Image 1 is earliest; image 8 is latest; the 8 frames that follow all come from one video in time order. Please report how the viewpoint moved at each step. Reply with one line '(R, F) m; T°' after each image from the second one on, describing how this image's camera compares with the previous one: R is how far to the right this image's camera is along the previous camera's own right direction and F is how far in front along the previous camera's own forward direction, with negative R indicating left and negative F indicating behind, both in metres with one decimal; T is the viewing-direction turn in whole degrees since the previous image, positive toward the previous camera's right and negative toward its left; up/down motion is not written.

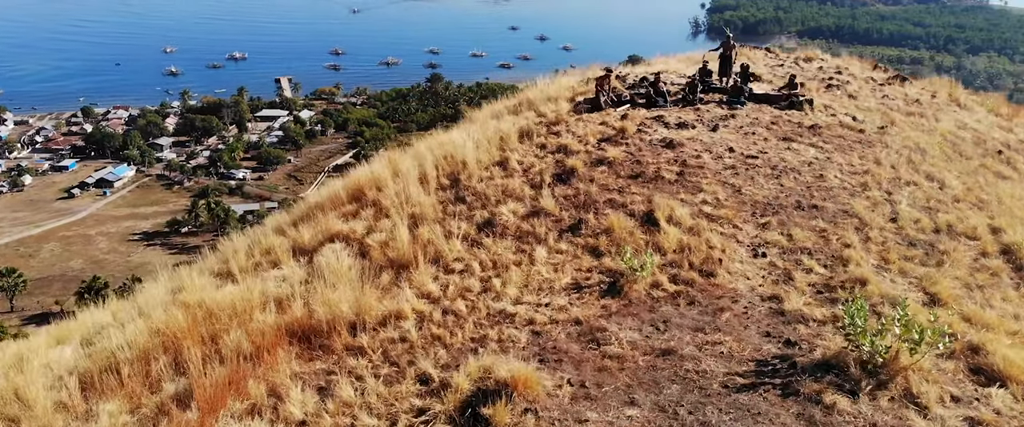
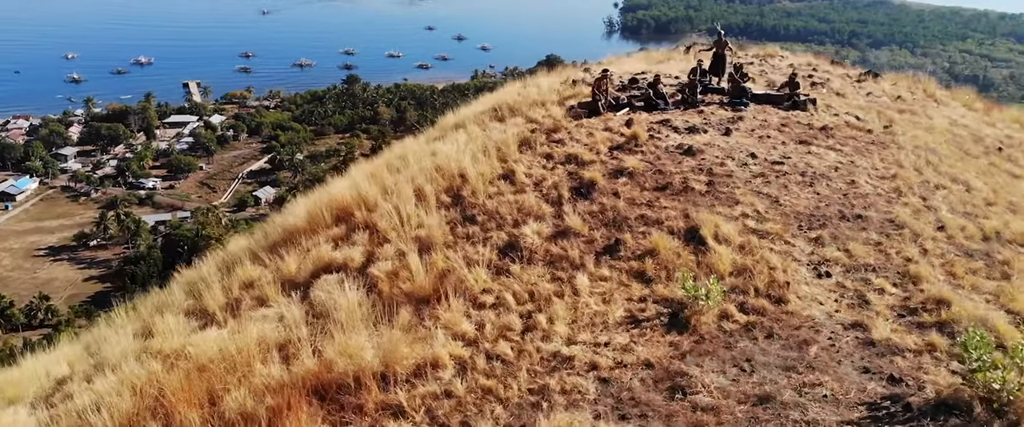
(-0.7, +0.8) m; +5°
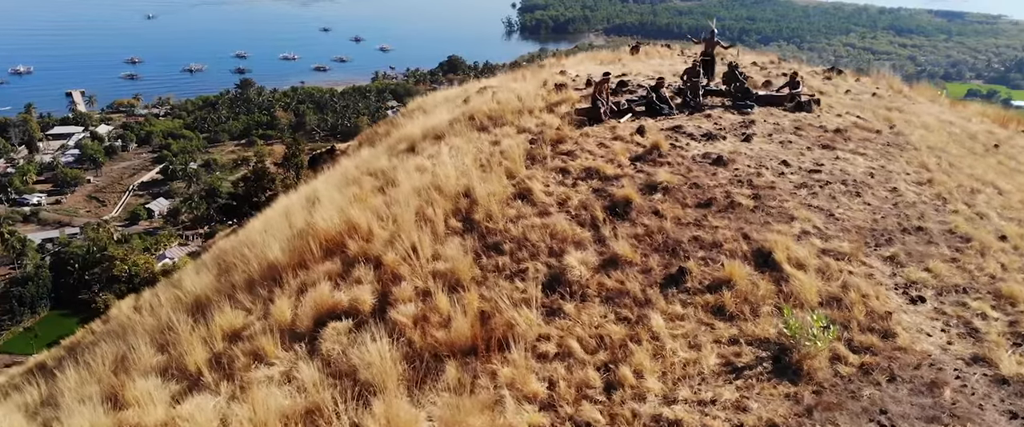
(-0.8, +0.9) m; +6°
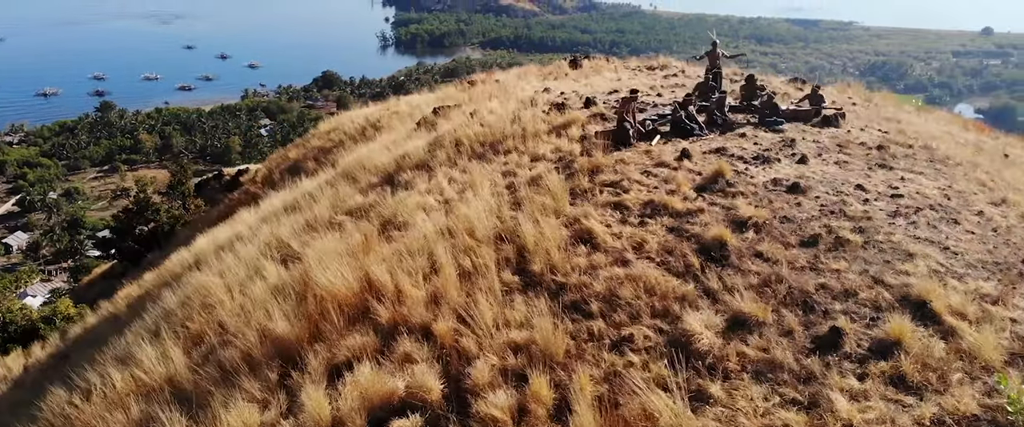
(-1.0, +1.2) m; +8°
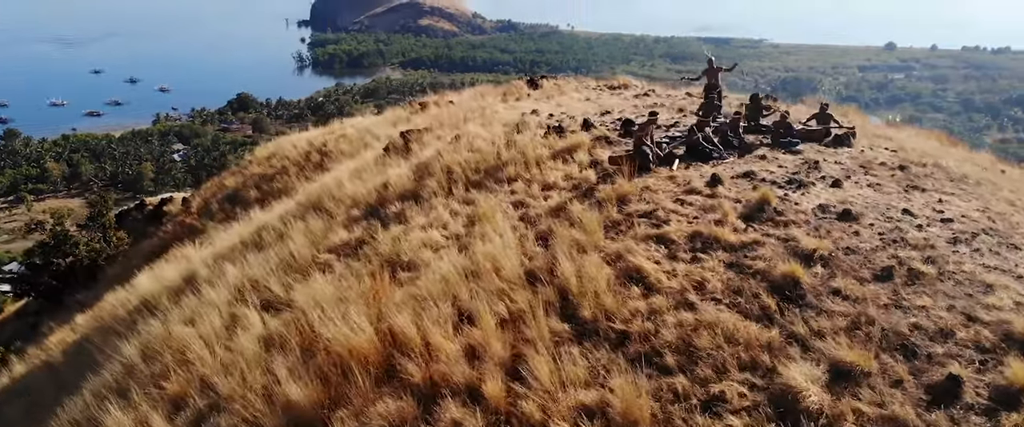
(-0.6, +0.6) m; +5°
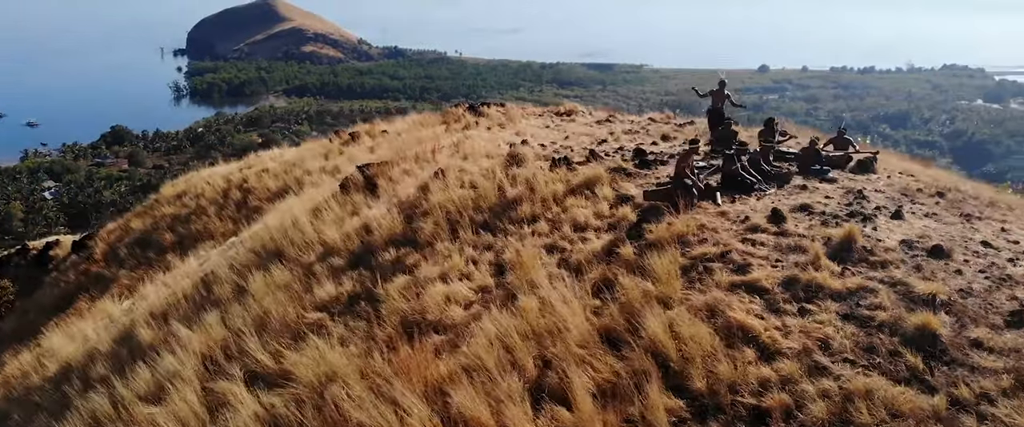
(-0.8, +0.8) m; +7°
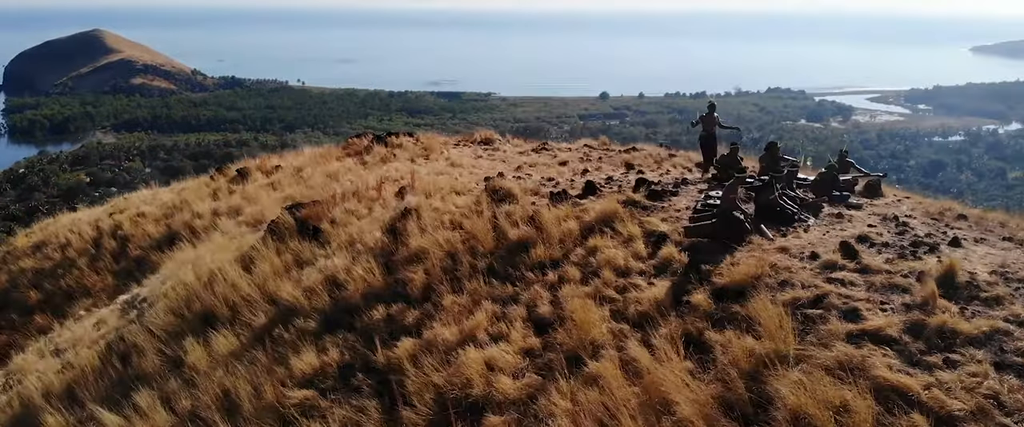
(-0.9, +0.9) m; +9°
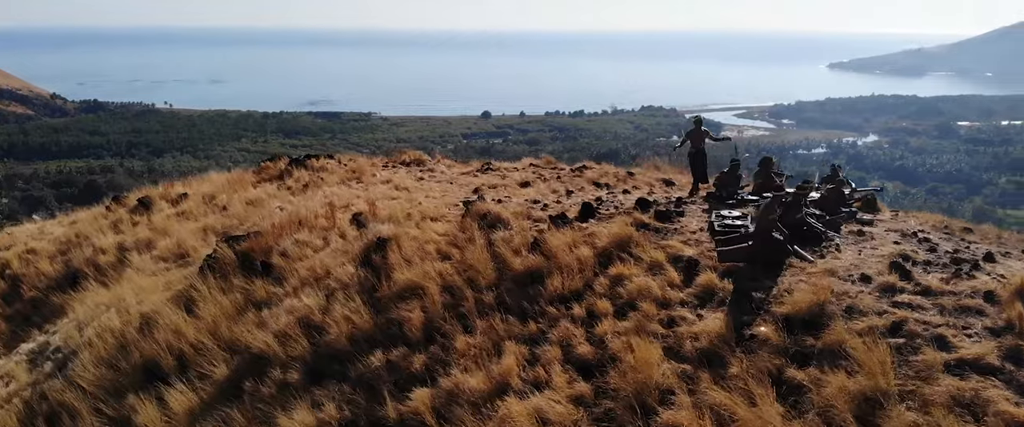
(-0.7, +0.6) m; +7°
